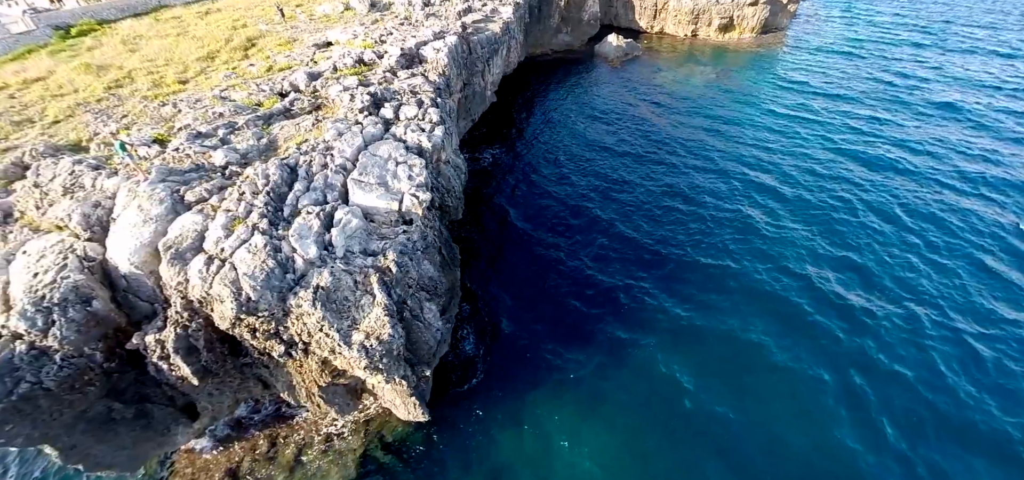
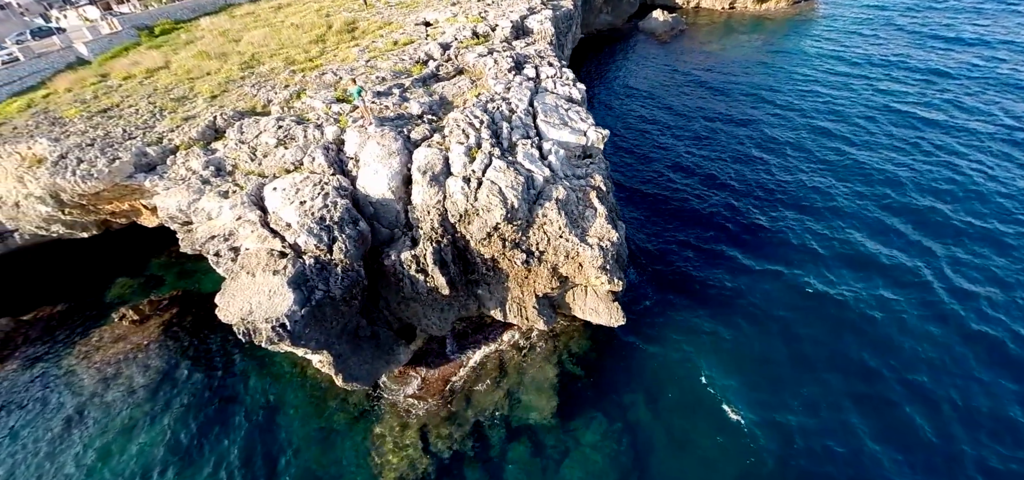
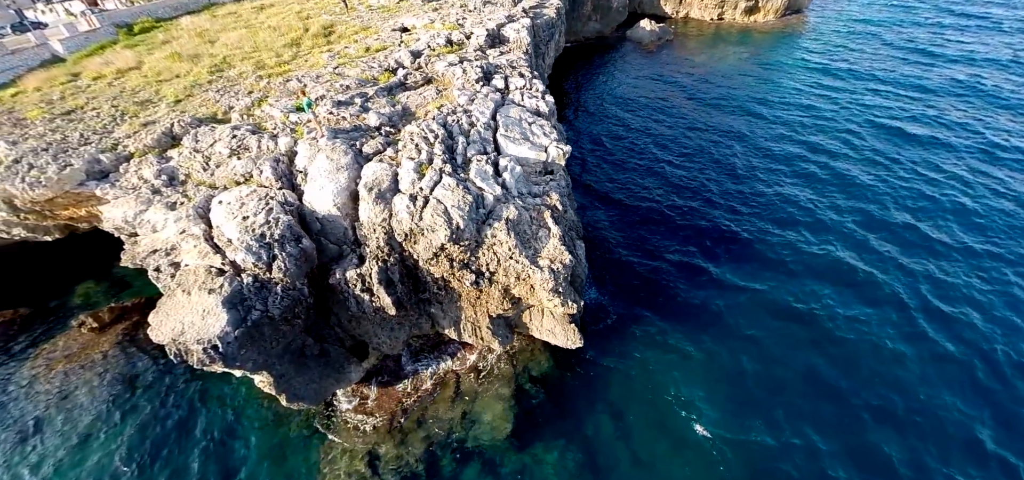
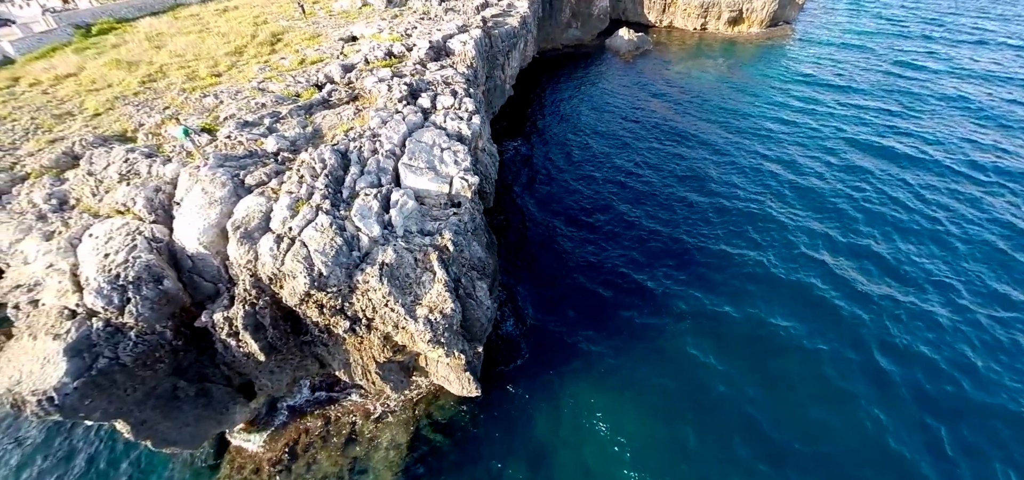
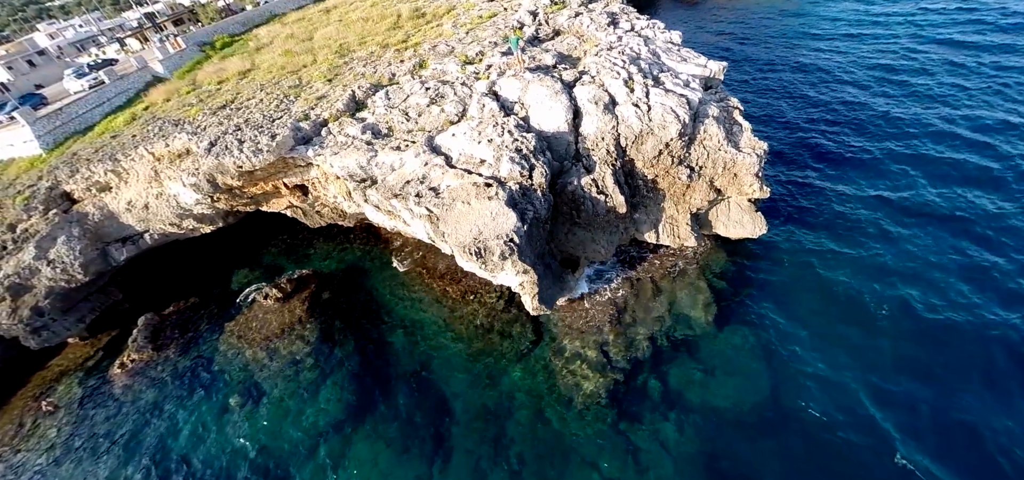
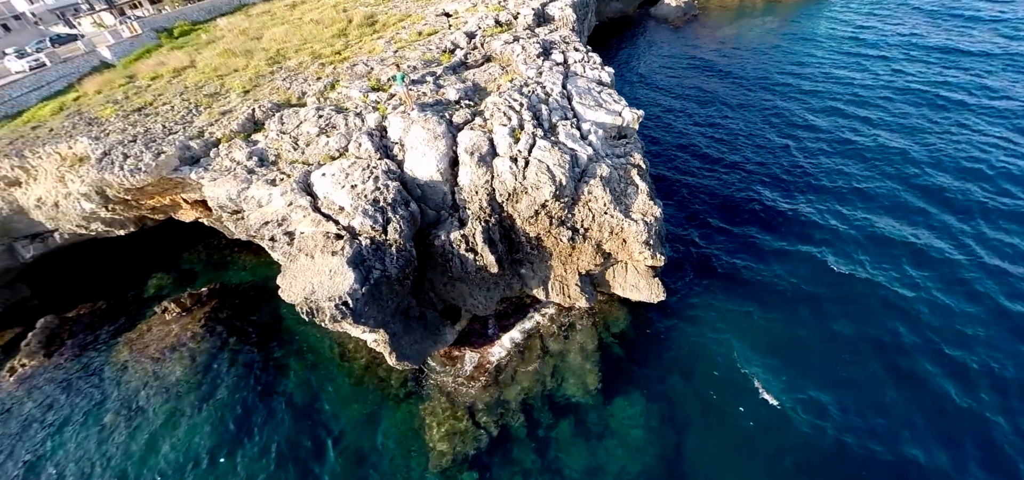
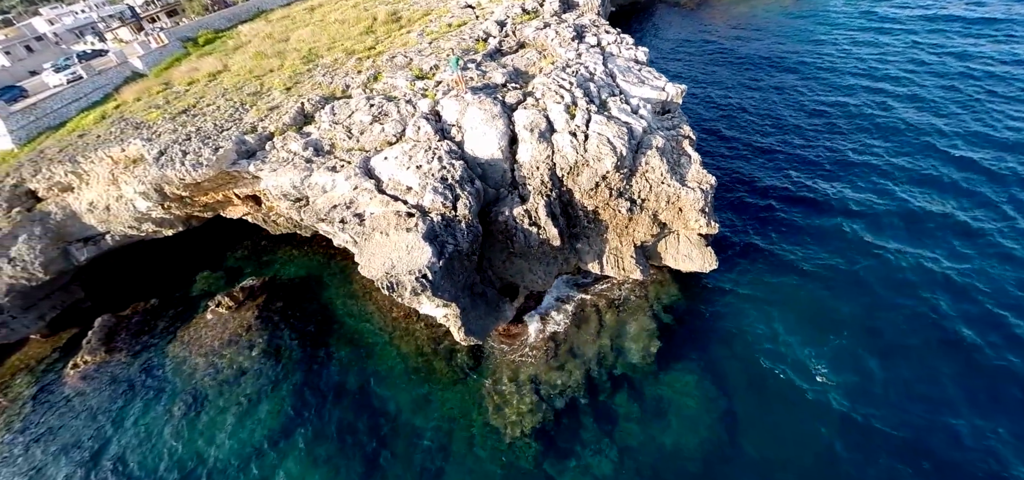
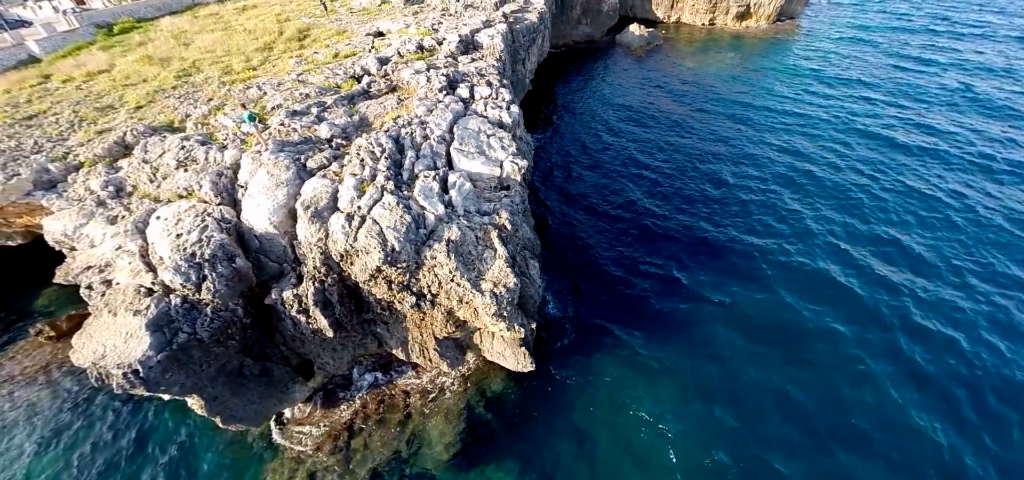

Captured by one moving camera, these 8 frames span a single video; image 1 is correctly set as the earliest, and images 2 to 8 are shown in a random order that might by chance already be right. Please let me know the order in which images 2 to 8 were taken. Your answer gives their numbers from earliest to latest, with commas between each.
4, 8, 3, 2, 6, 7, 5
